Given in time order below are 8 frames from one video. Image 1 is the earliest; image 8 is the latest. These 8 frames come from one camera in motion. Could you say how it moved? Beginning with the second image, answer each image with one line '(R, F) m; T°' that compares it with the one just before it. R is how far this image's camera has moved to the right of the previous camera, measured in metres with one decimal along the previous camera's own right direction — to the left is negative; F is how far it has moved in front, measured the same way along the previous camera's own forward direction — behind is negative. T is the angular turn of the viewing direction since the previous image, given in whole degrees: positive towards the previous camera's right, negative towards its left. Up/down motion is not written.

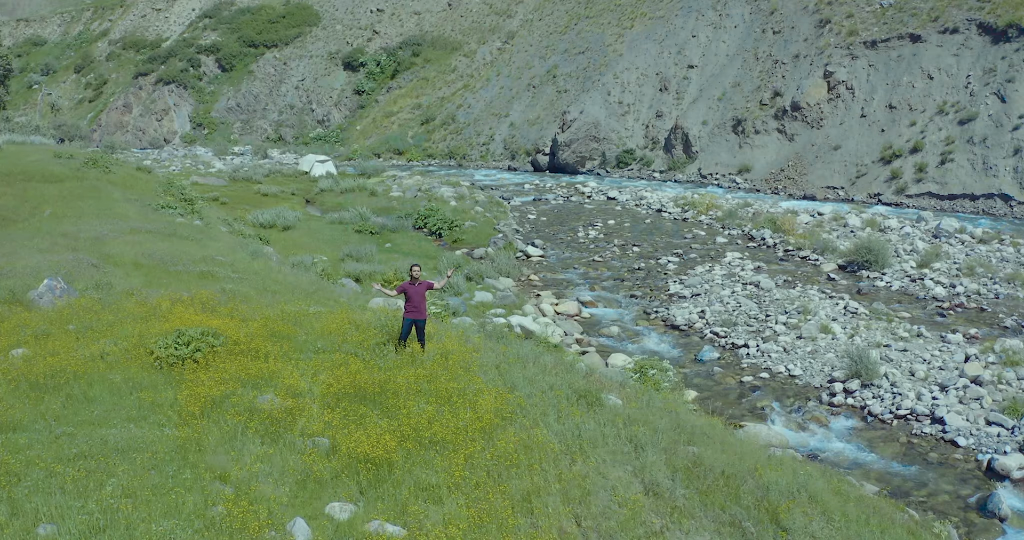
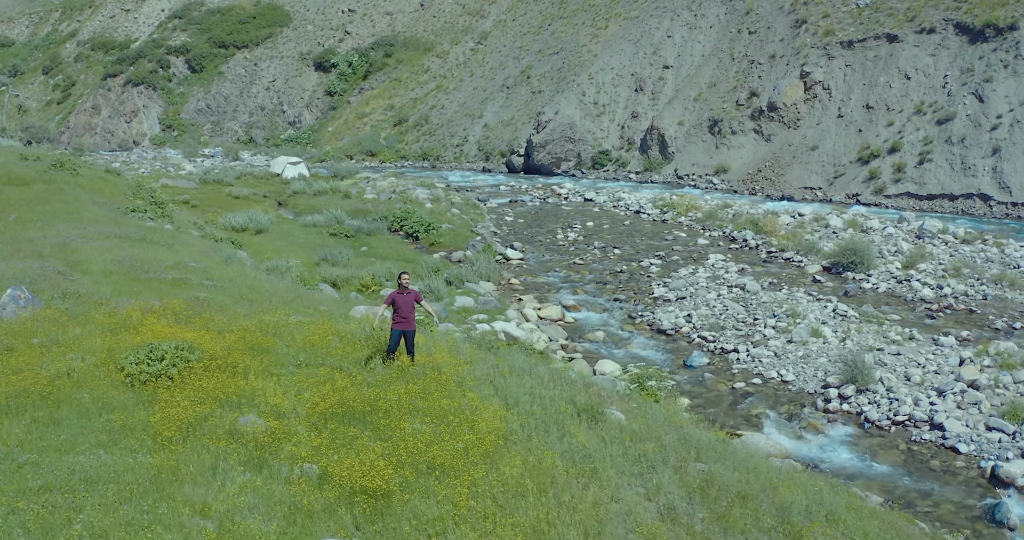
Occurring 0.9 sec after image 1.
(-0.2, +0.5) m; +2°
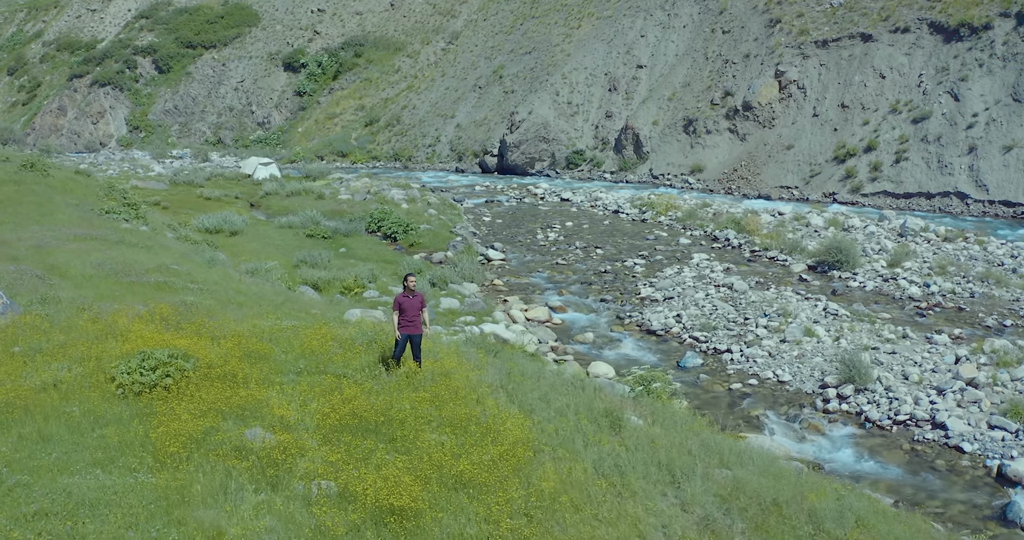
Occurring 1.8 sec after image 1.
(-0.4, +0.3) m; +2°
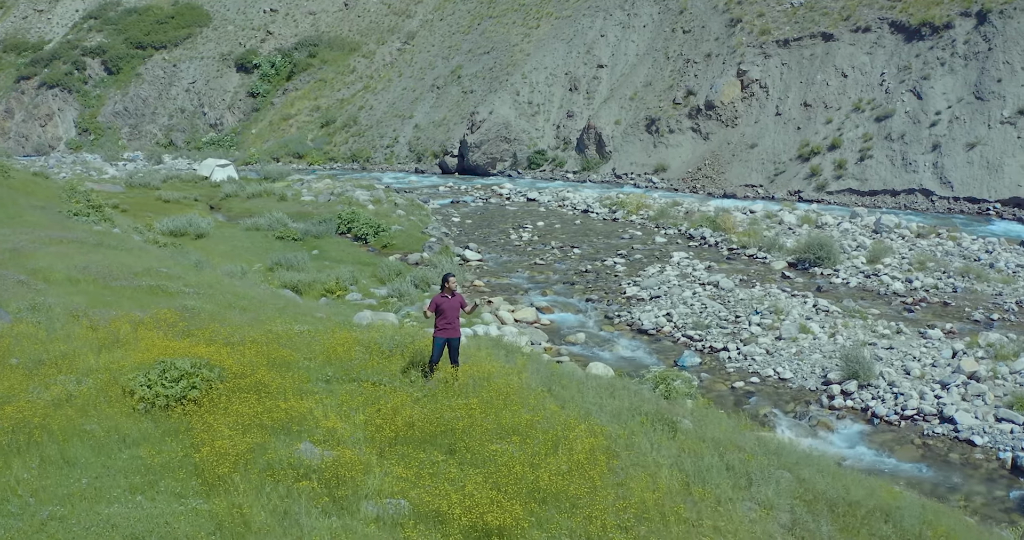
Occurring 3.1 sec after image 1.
(-0.8, +0.5) m; +3°
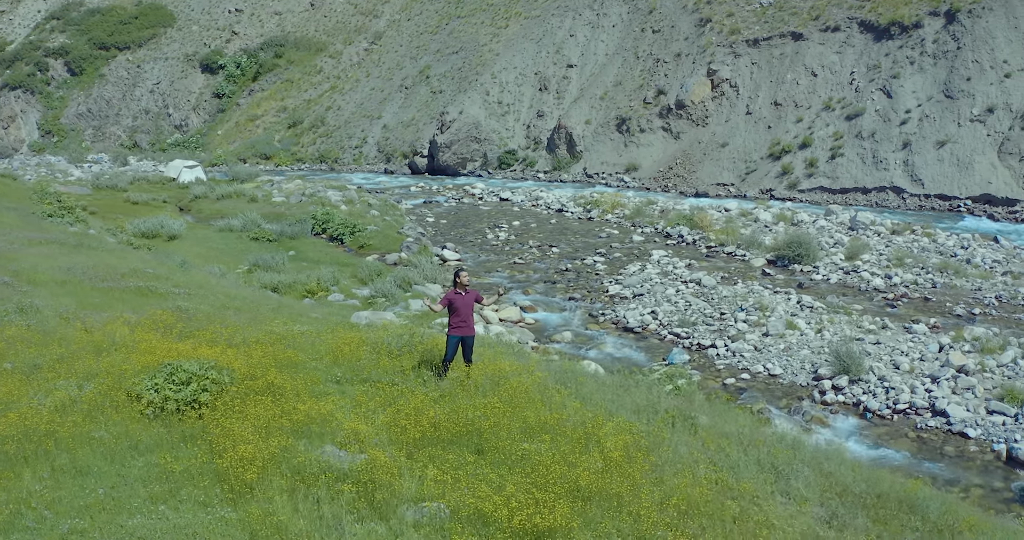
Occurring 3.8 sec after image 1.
(-0.4, +0.2) m; +2°
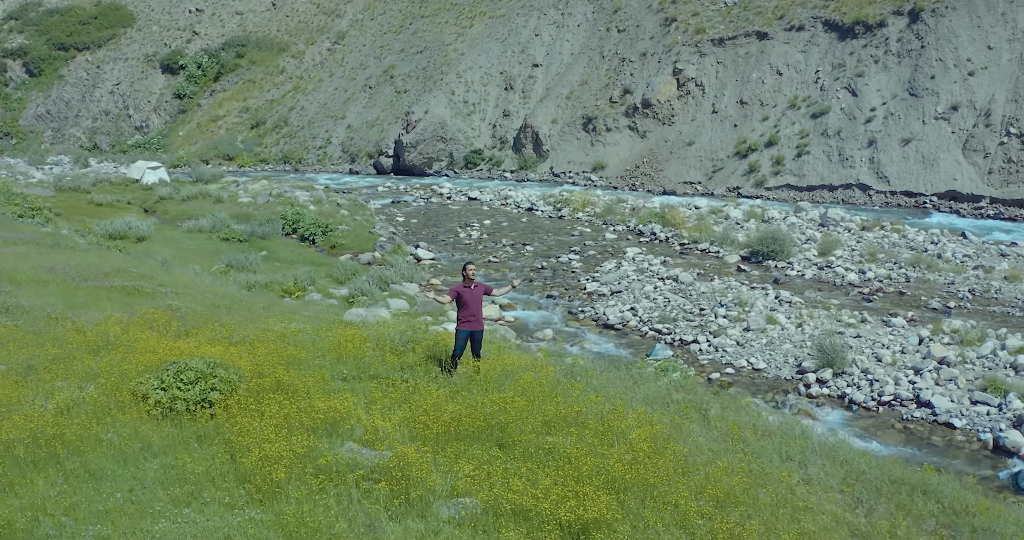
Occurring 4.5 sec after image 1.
(-0.4, +0.1) m; +2°
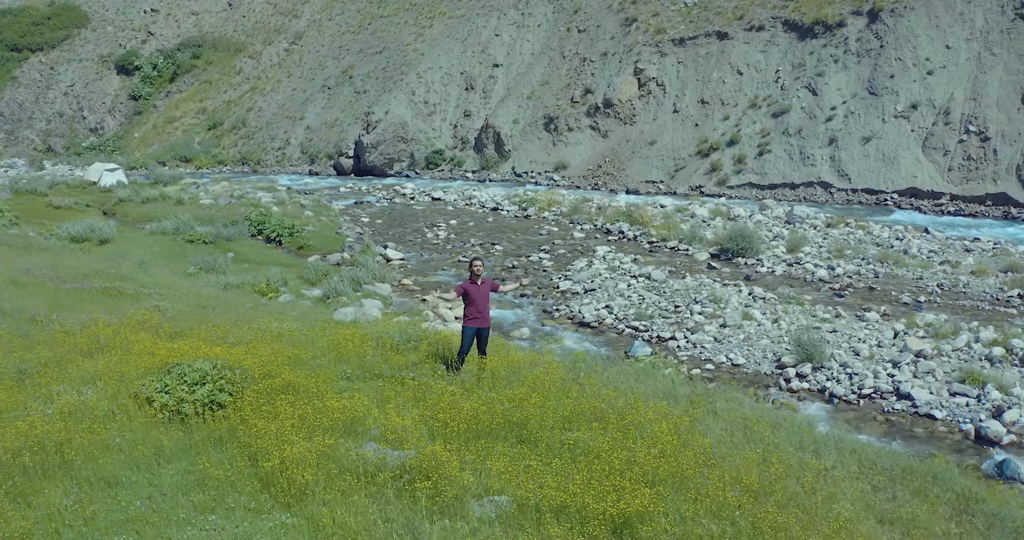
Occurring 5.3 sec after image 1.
(-0.4, +0.1) m; +3°
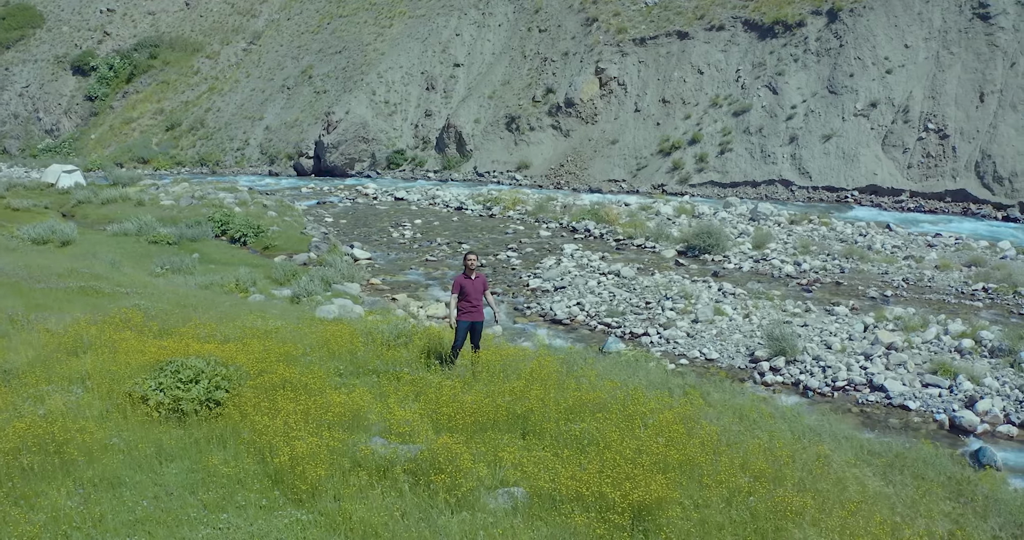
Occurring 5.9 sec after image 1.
(-0.3, 0.0) m; +3°
